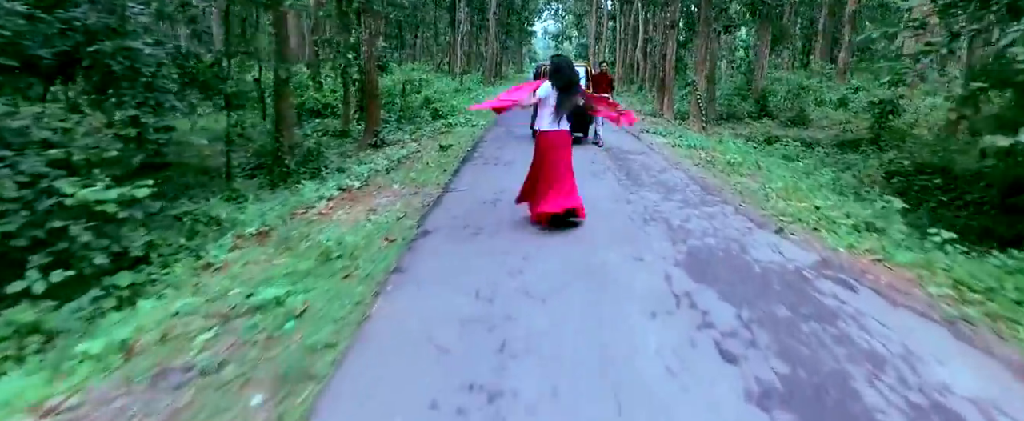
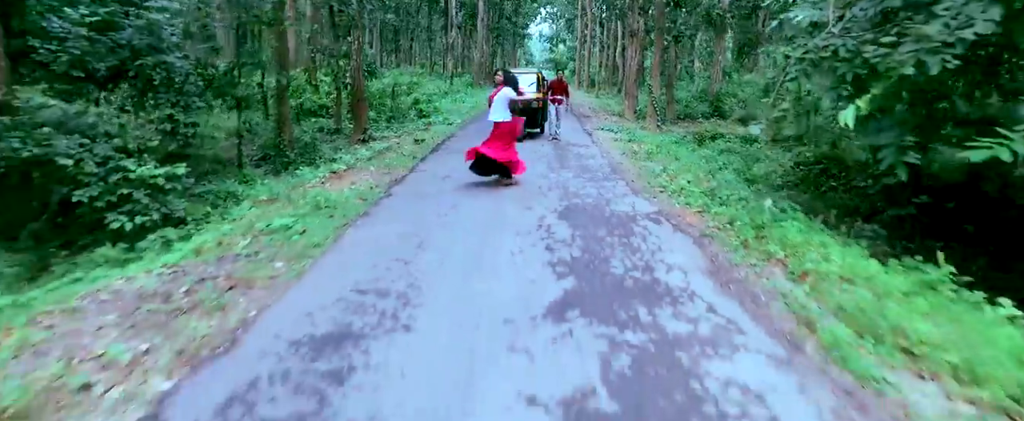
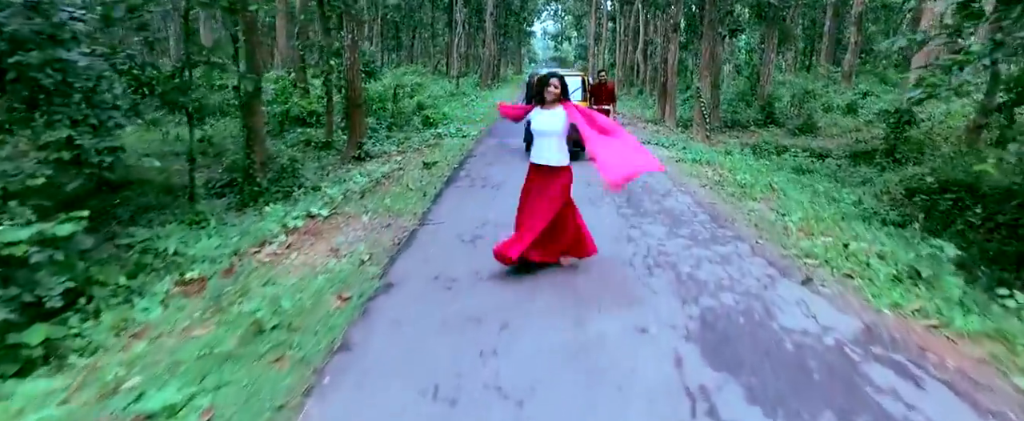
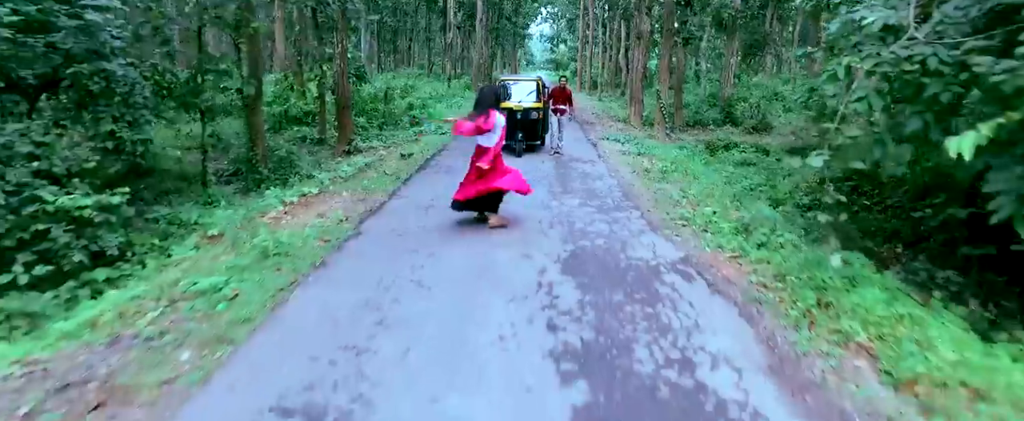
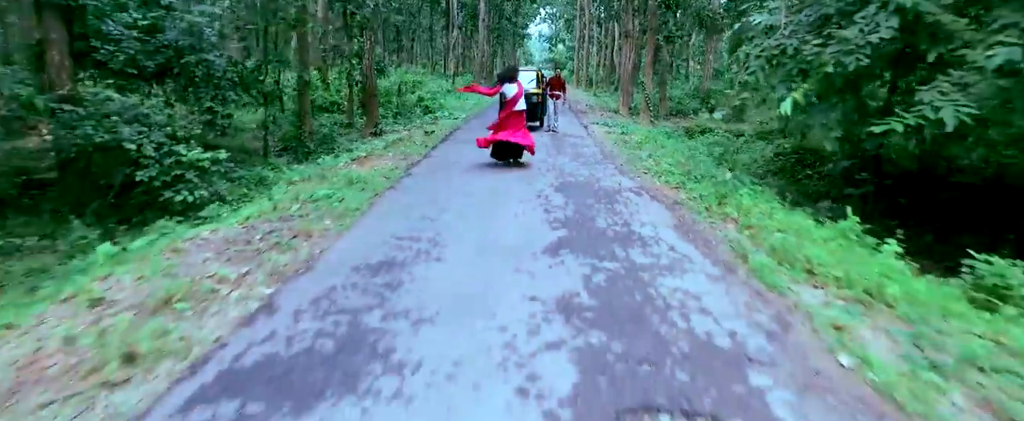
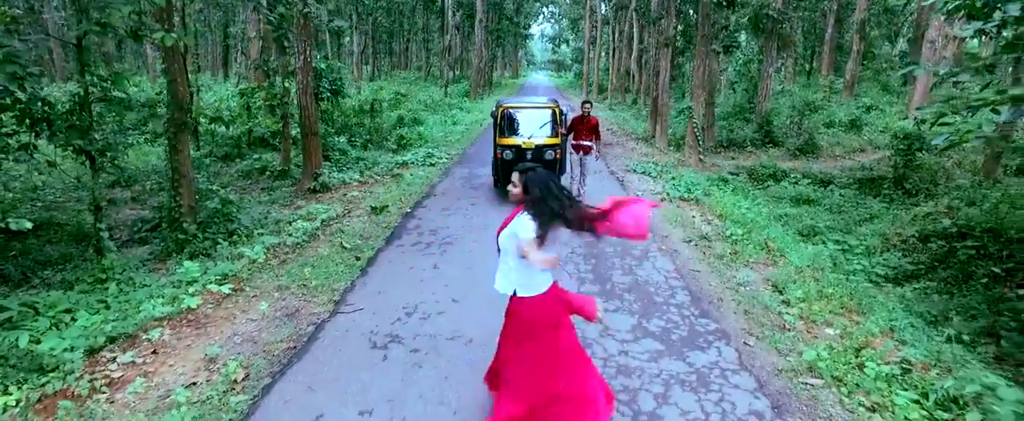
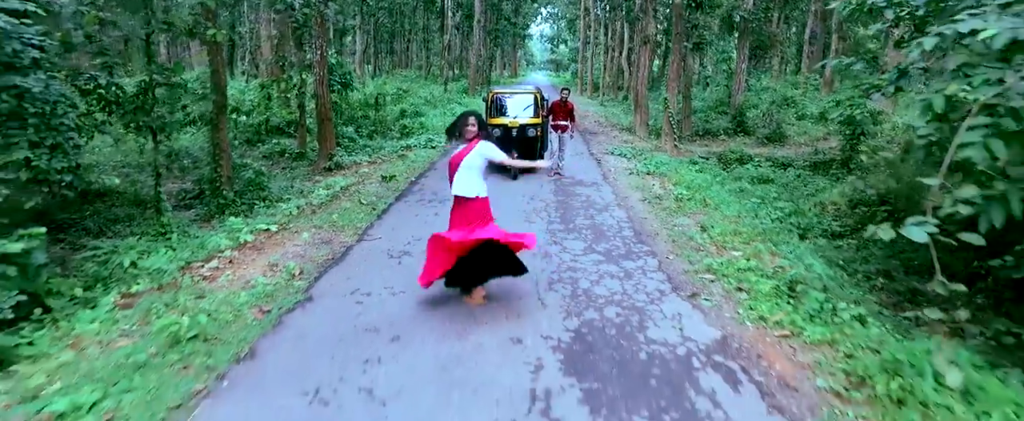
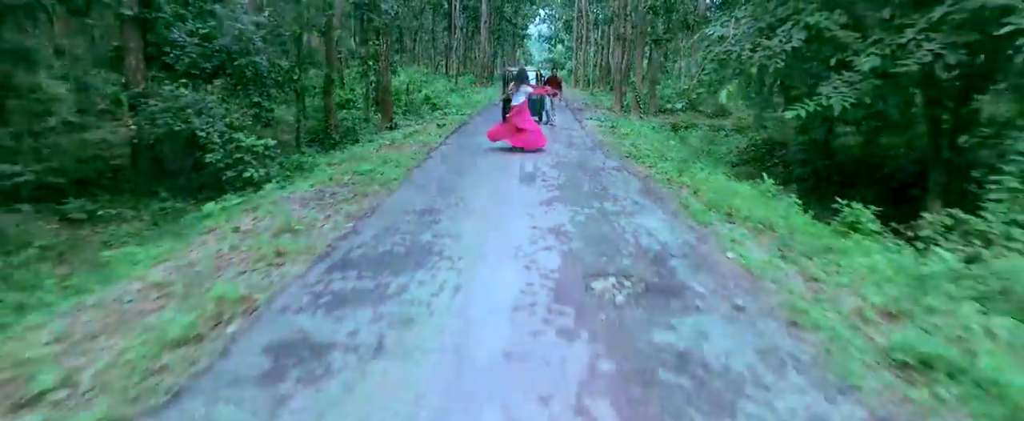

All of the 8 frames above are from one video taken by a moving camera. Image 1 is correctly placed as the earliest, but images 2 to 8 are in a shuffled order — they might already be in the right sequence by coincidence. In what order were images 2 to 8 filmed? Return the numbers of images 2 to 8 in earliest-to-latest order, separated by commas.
3, 6, 7, 4, 2, 5, 8
